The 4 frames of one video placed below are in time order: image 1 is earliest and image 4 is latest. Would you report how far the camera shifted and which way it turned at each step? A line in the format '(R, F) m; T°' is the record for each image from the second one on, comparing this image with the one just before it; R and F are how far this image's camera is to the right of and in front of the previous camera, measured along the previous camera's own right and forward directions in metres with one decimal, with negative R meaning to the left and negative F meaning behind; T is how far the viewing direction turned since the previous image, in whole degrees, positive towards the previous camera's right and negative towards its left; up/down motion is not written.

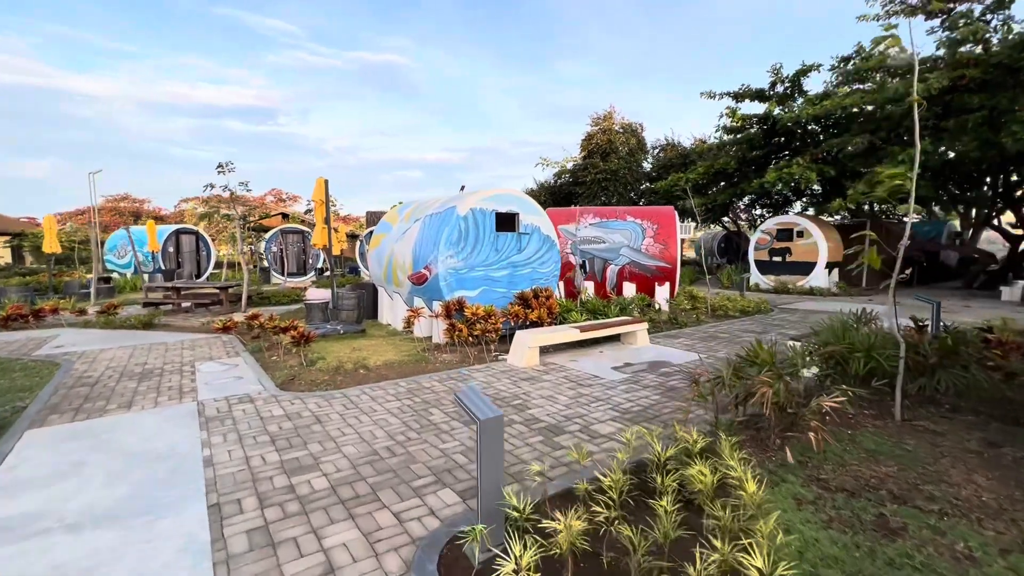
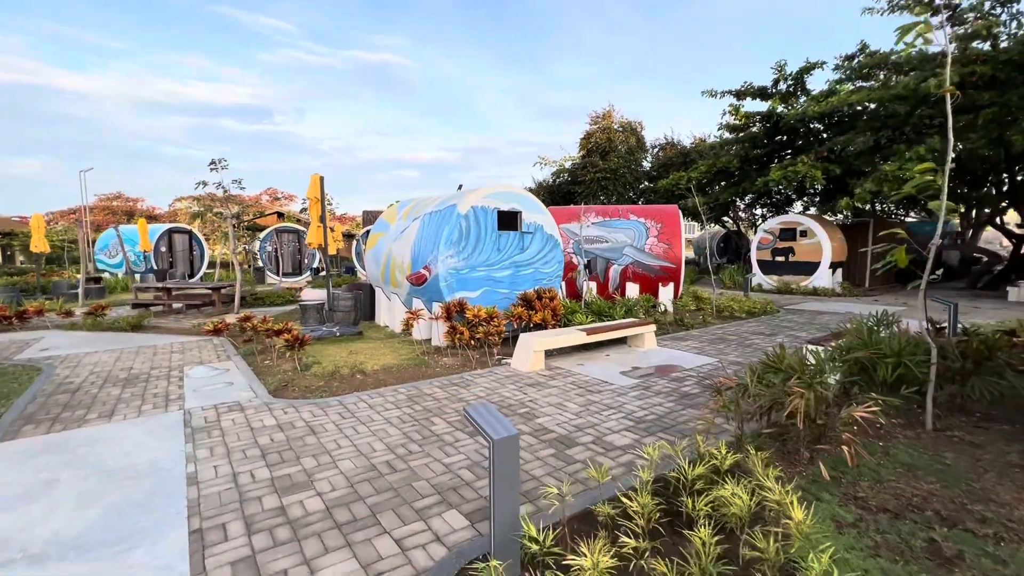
(-0.1, +0.3) m; 0°
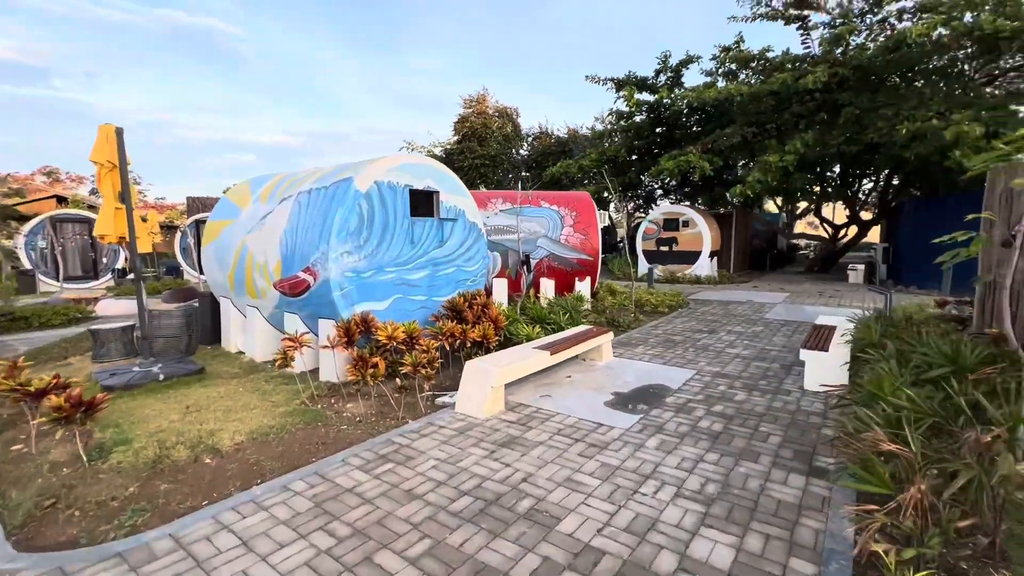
(-0.8, +2.0) m; +17°
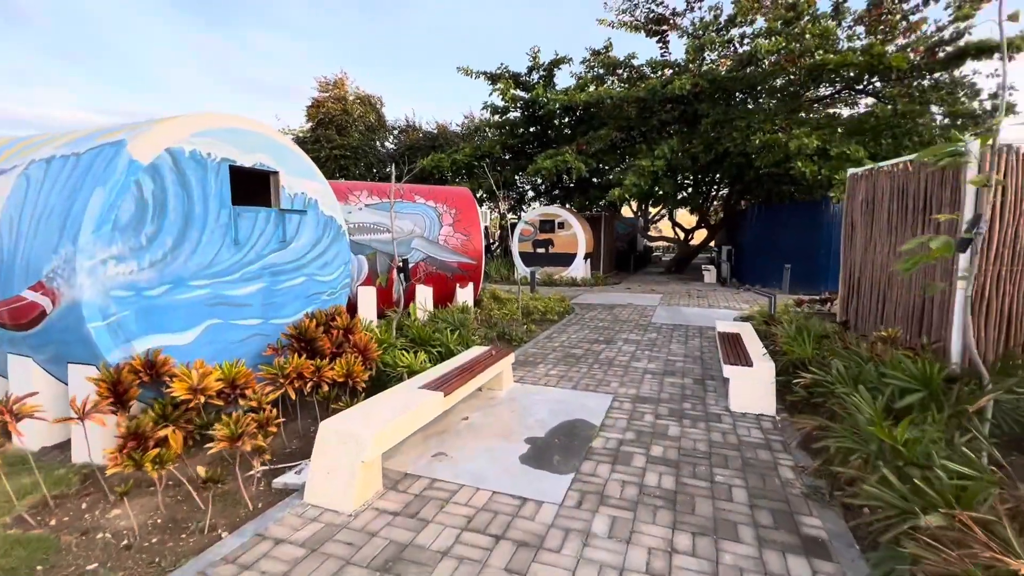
(-0.1, +1.3) m; +16°
